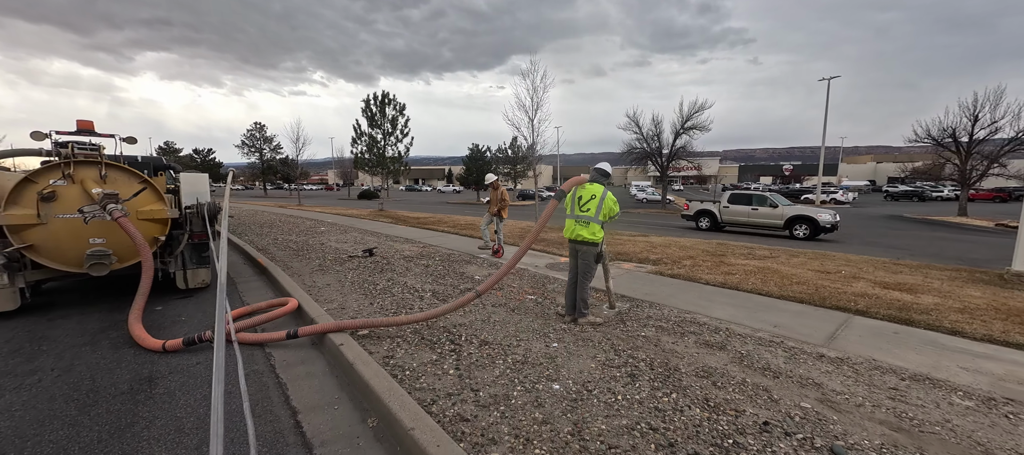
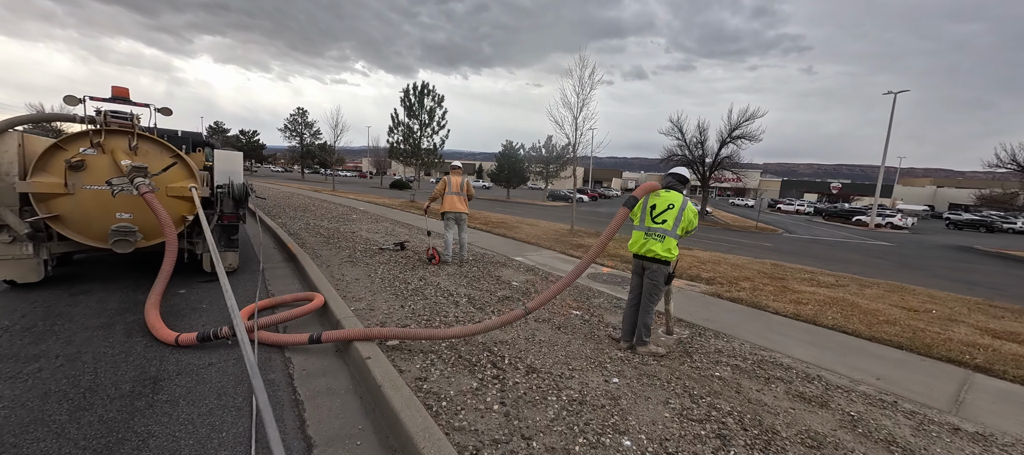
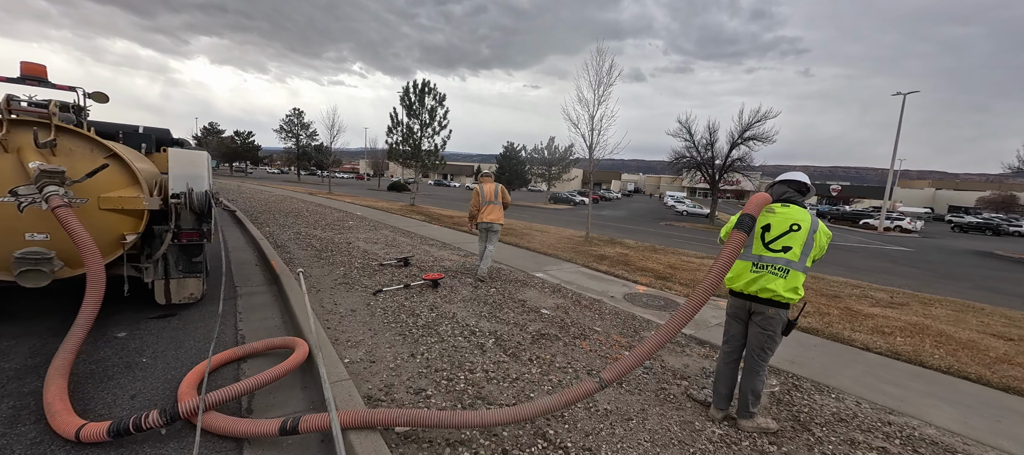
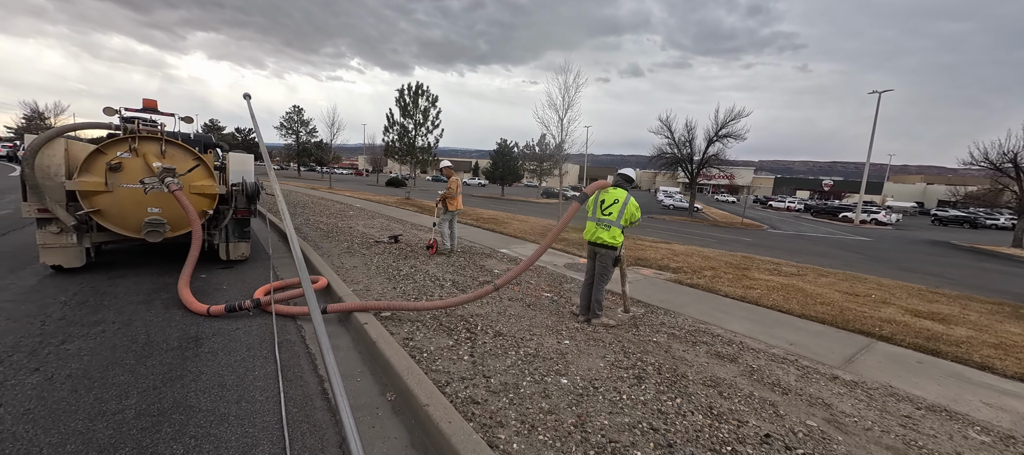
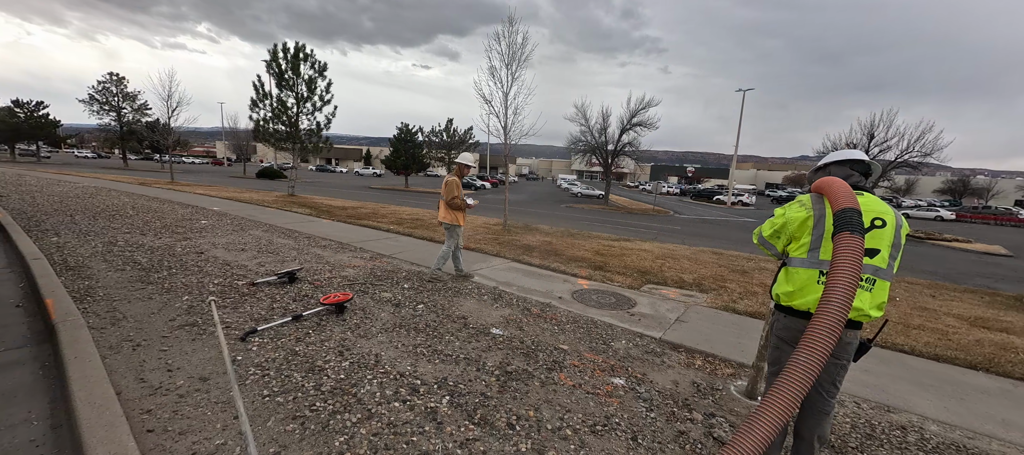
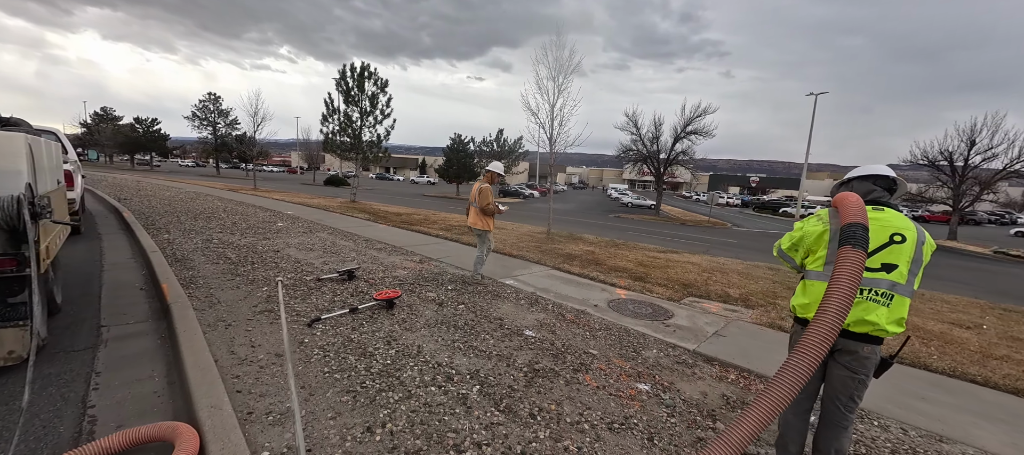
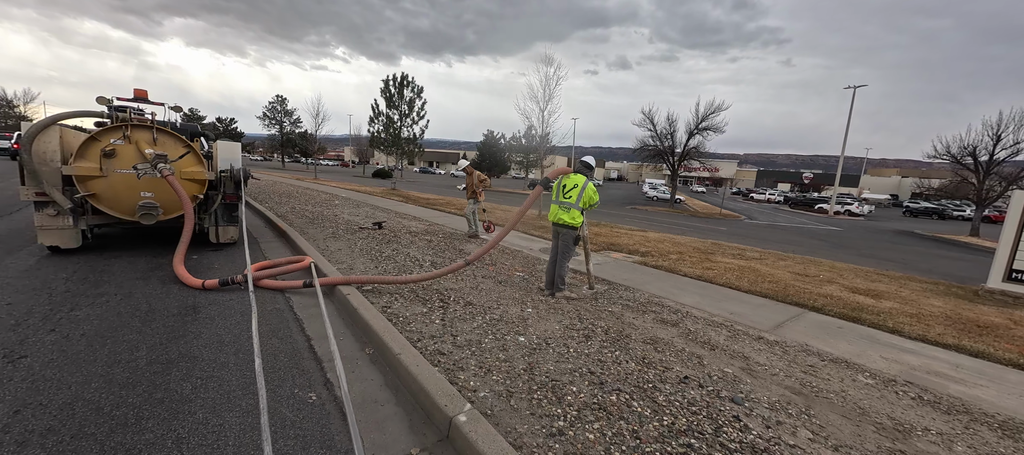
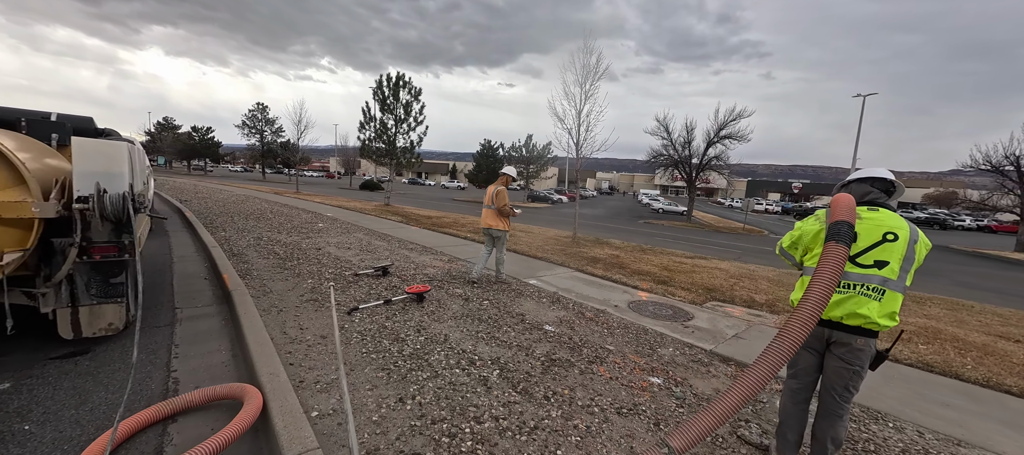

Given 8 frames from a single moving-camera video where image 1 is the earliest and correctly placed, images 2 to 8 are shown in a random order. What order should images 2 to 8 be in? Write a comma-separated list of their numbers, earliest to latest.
7, 4, 2, 3, 8, 6, 5
